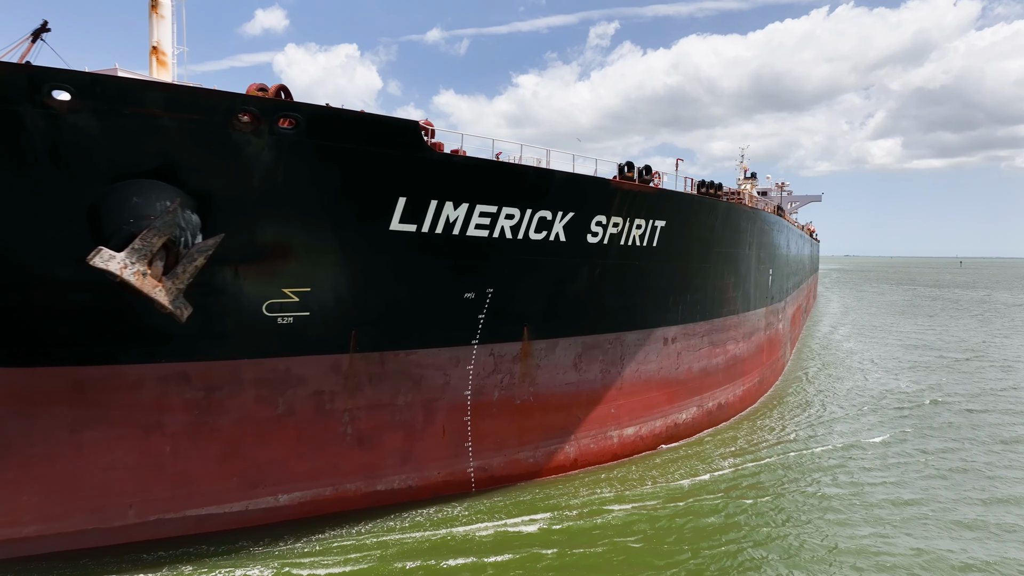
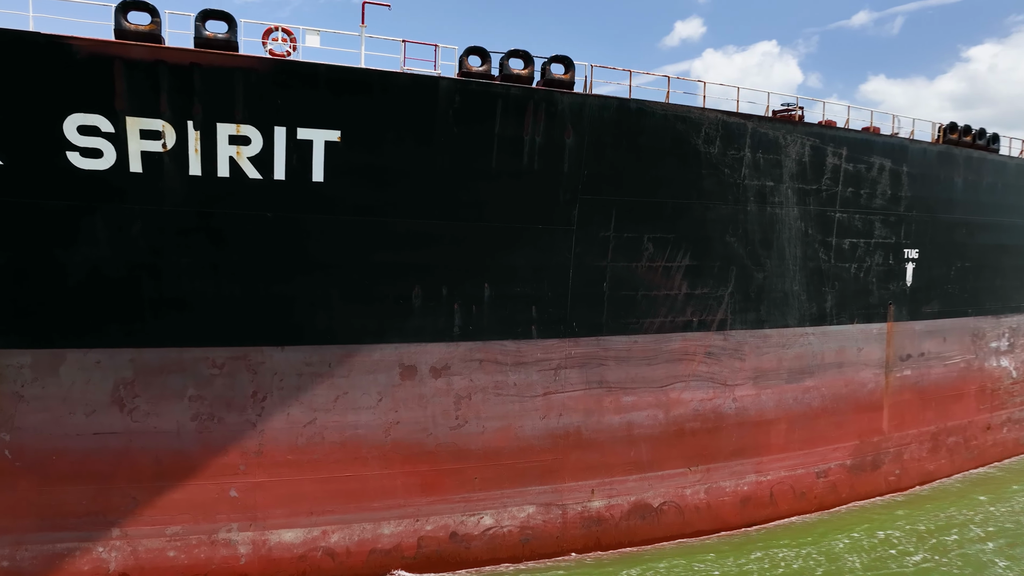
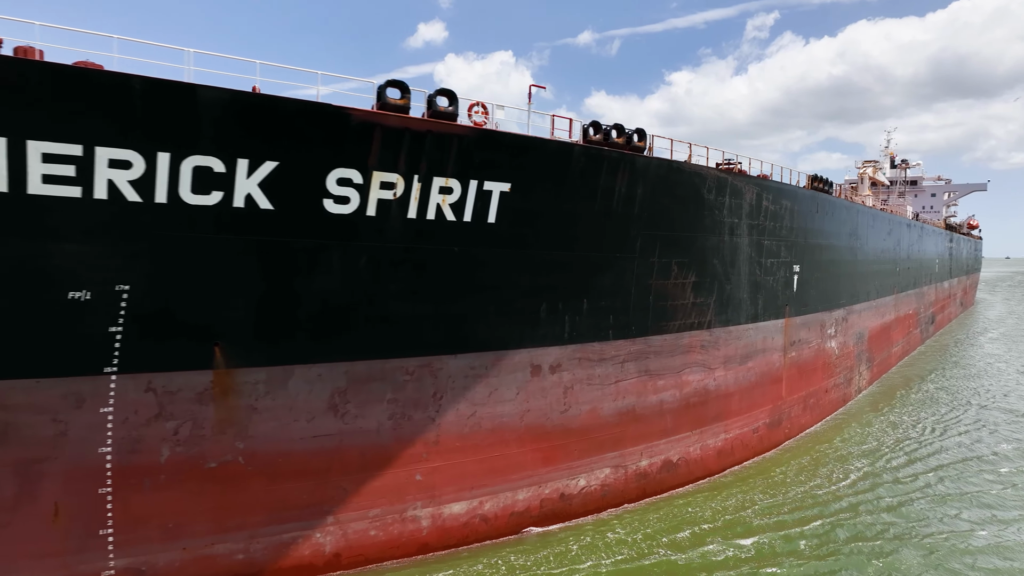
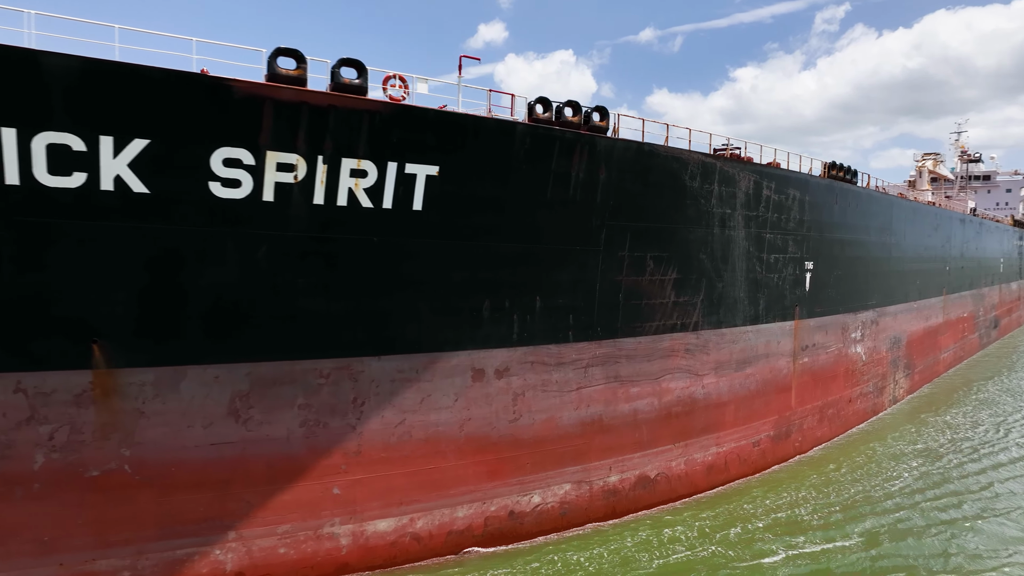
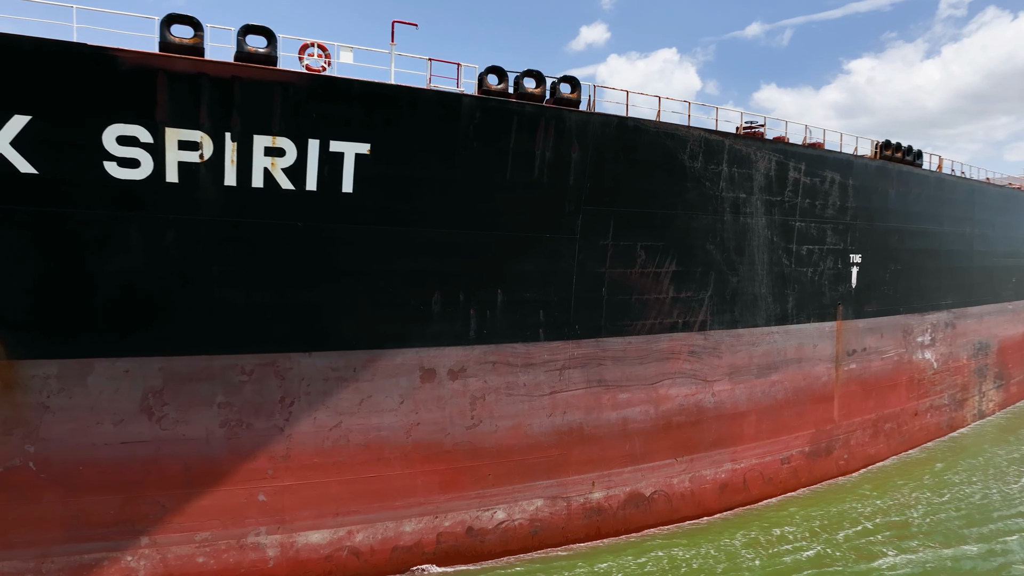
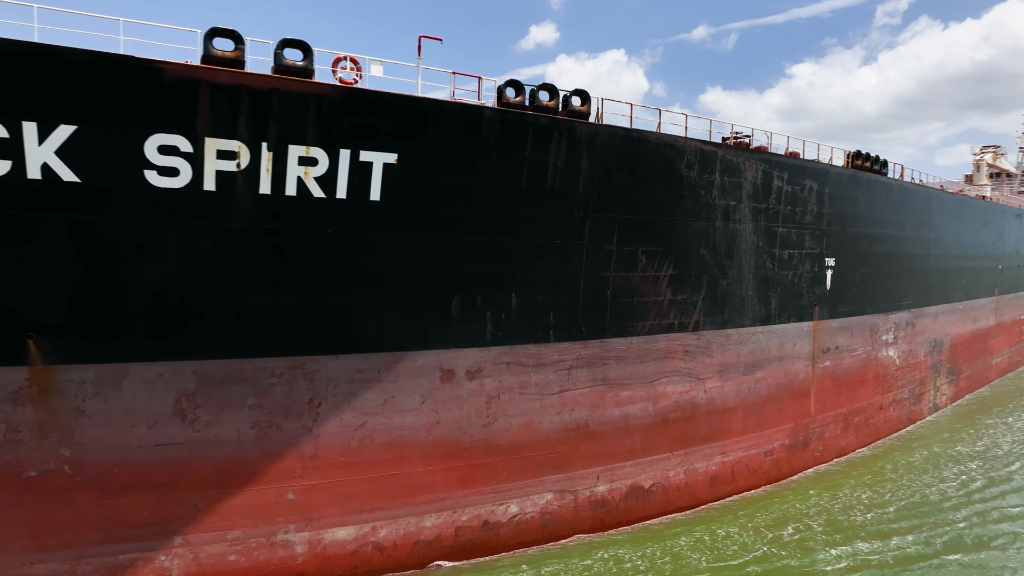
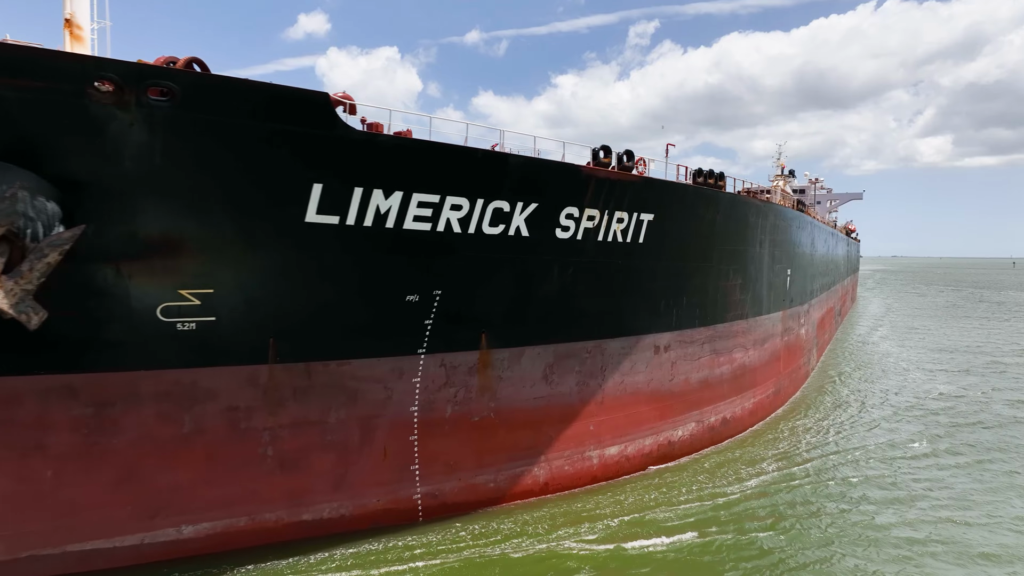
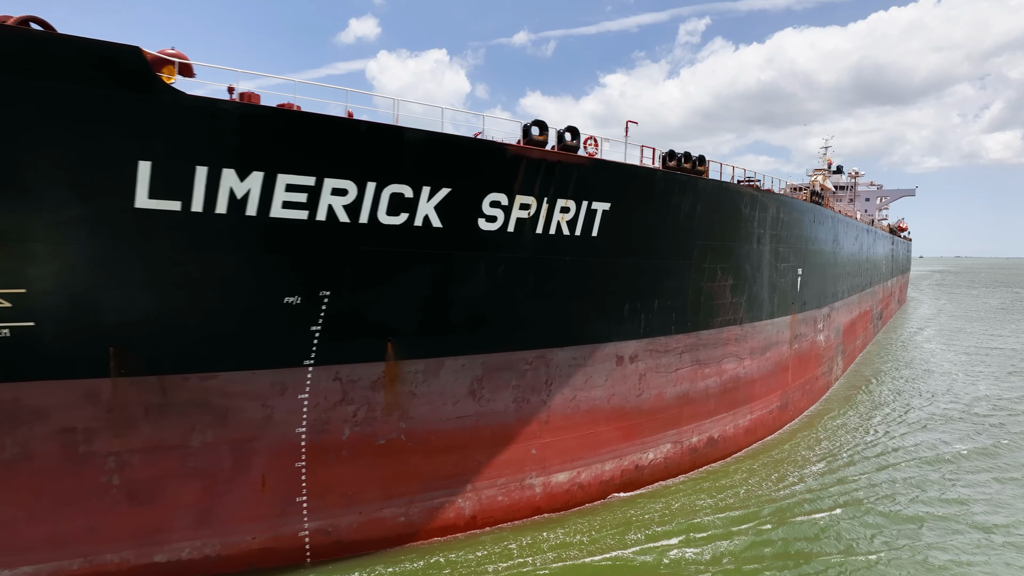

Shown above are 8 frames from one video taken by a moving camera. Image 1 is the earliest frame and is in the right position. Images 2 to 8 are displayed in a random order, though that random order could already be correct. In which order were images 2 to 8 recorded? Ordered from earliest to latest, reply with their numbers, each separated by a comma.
7, 8, 3, 4, 6, 5, 2
